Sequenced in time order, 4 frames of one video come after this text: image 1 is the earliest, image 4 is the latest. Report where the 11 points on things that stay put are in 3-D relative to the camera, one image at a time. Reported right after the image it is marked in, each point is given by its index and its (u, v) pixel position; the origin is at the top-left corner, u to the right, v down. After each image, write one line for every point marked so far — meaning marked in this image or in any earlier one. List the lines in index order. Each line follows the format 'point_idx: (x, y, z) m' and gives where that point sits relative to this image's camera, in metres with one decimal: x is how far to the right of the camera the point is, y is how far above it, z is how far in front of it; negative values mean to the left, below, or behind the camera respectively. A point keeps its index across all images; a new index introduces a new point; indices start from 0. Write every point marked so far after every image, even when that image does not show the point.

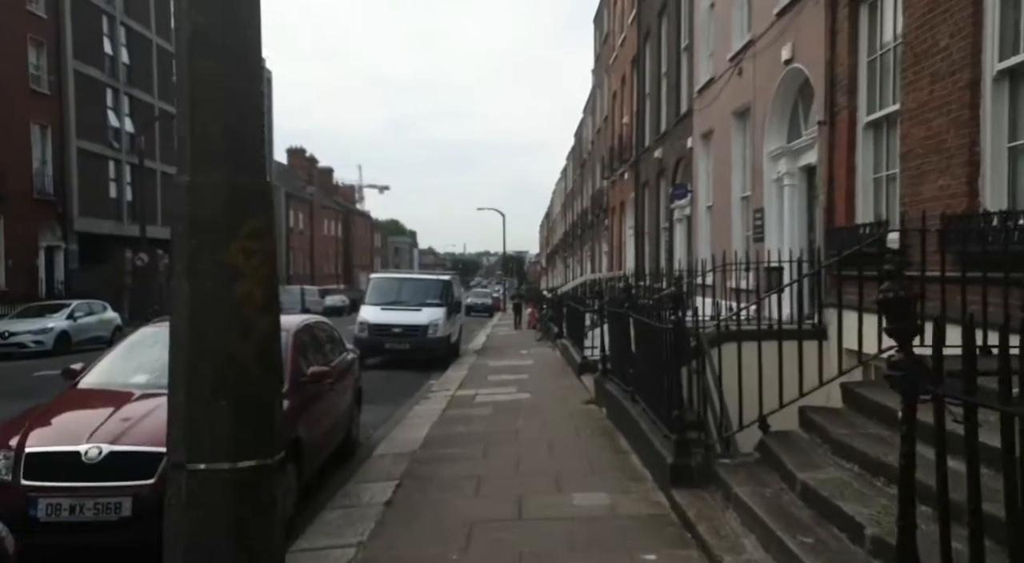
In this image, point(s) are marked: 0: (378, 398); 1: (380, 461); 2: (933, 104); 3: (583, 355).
0: (-2.1, -1.9, +12.0) m
1: (-1.3, -1.7, +7.2) m
2: (+3.7, +1.6, +6.7) m
3: (+1.2, -1.2, +12.6) m
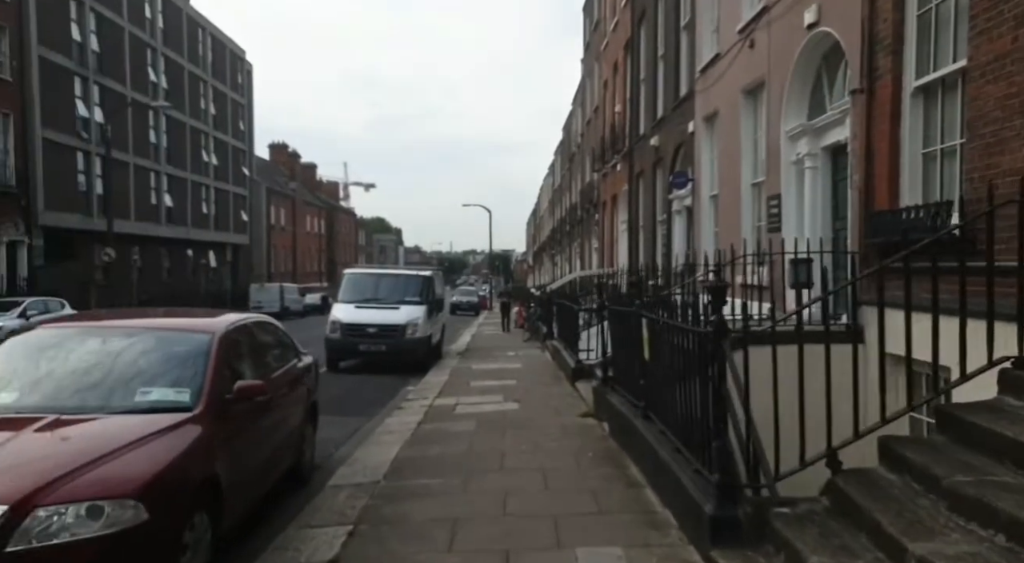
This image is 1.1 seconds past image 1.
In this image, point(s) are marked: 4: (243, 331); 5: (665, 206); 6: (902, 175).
0: (-2.3, -1.8, +10.7) m
1: (-1.4, -1.7, +5.9) m
2: (+3.6, +1.6, +5.4) m
3: (+1.0, -1.2, +11.3) m
4: (-2.0, -0.4, +5.6) m
5: (+3.7, +1.8, +18.0) m
6: (+3.8, +1.0, +7.3) m
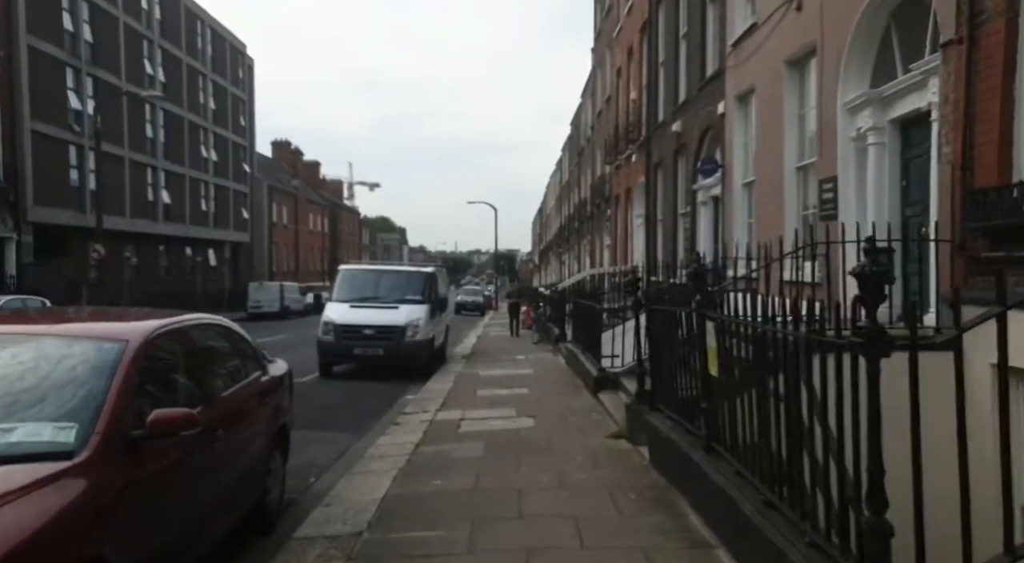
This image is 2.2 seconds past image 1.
0: (-2.2, -1.7, +9.3) m
1: (-1.3, -1.6, +4.5) m
2: (+3.8, +1.7, +4.0) m
3: (+1.2, -1.1, +9.9) m
4: (-1.9, -0.3, +4.2) m
5: (+3.9, +1.9, +16.6) m
6: (+3.9, +1.1, +5.9) m
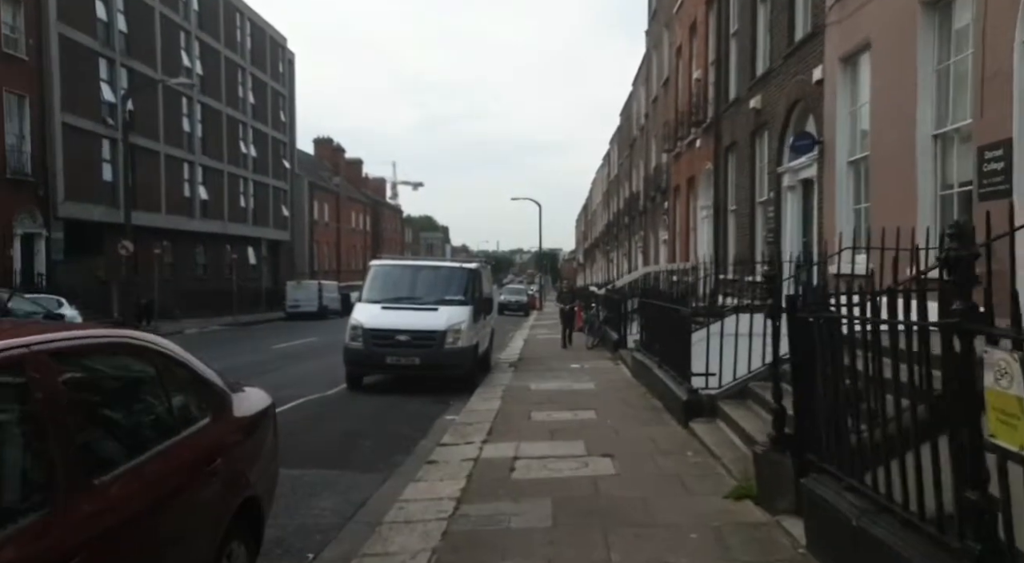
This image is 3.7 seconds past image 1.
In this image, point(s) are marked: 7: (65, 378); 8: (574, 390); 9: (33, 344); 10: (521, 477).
0: (-1.5, -1.7, +7.4) m
1: (-0.9, -1.6, +2.5) m
2: (+4.1, +1.7, +1.8) m
3: (+1.8, -1.1, +7.8) m
4: (-1.5, -0.3, +2.3) m
5: (+4.9, +1.9, +14.3) m
6: (+4.4, +1.1, +3.6) m
7: (-1.5, -0.4, +2.6) m
8: (+0.9, -1.6, +10.7) m
9: (-1.6, -0.2, +2.5) m
10: (+0.1, -1.5, +5.9) m
